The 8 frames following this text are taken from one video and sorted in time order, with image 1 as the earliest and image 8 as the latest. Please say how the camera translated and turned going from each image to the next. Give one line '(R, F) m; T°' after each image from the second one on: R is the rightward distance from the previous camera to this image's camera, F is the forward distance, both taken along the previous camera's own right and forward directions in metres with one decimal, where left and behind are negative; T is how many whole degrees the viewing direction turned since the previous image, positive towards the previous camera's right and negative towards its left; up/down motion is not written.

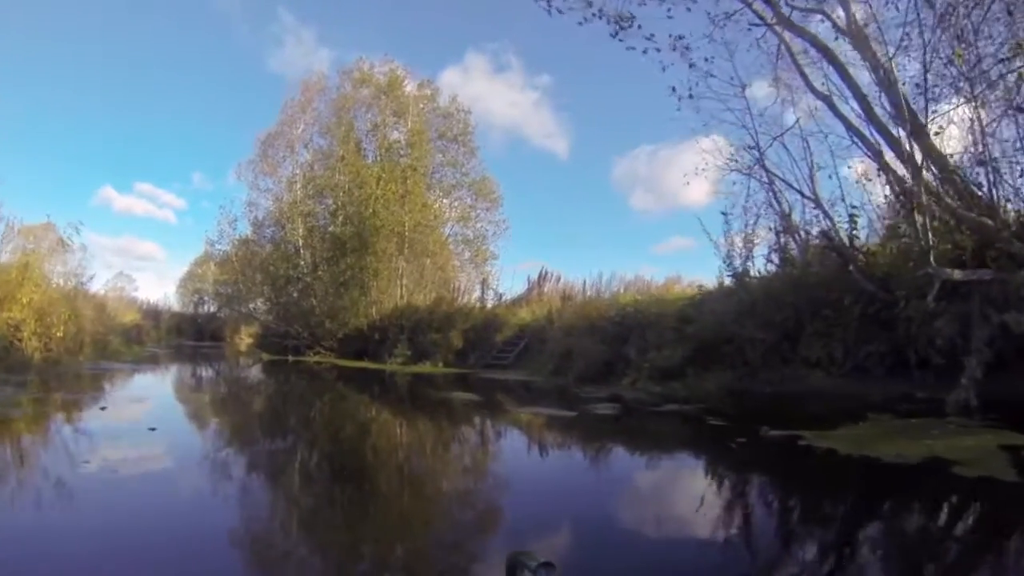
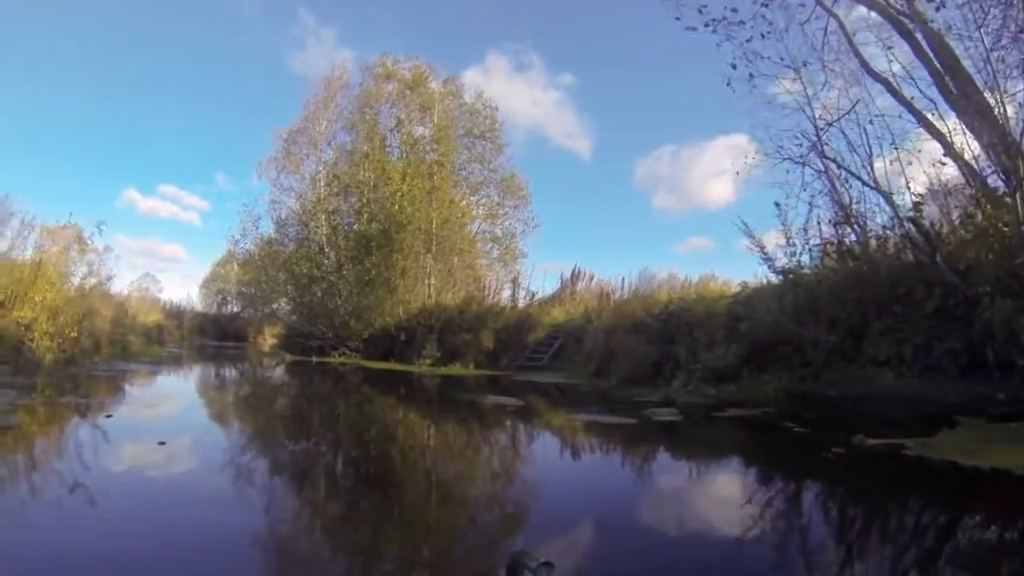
(-0.1, +0.4) m; -2°
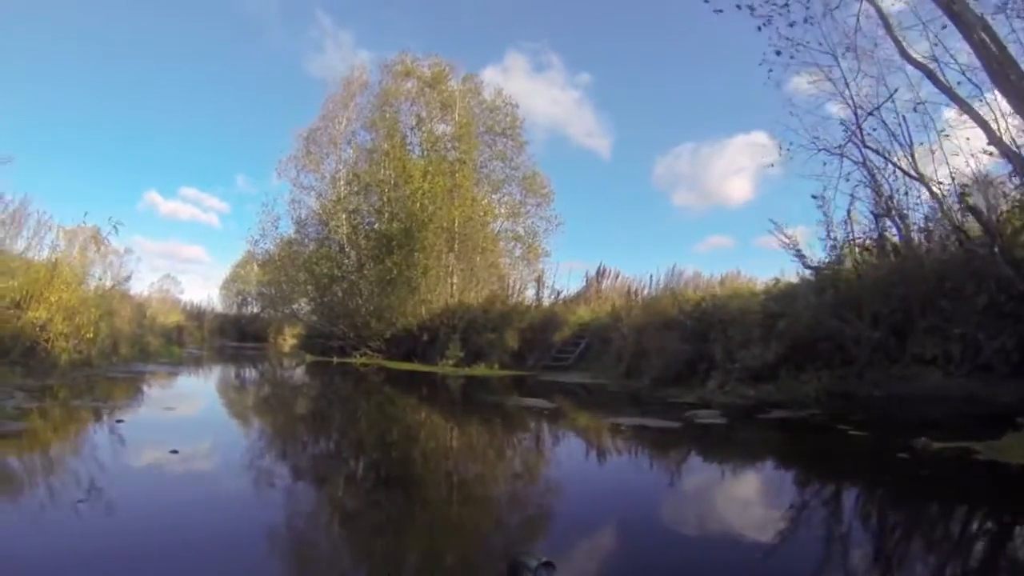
(-0.1, +0.2) m; -1°
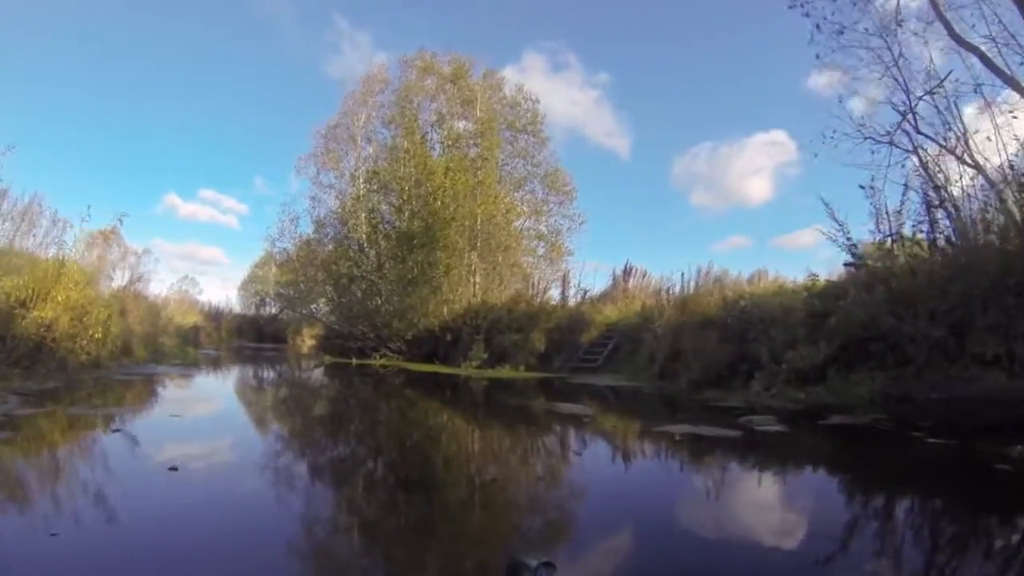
(-0.1, +0.3) m; -1°
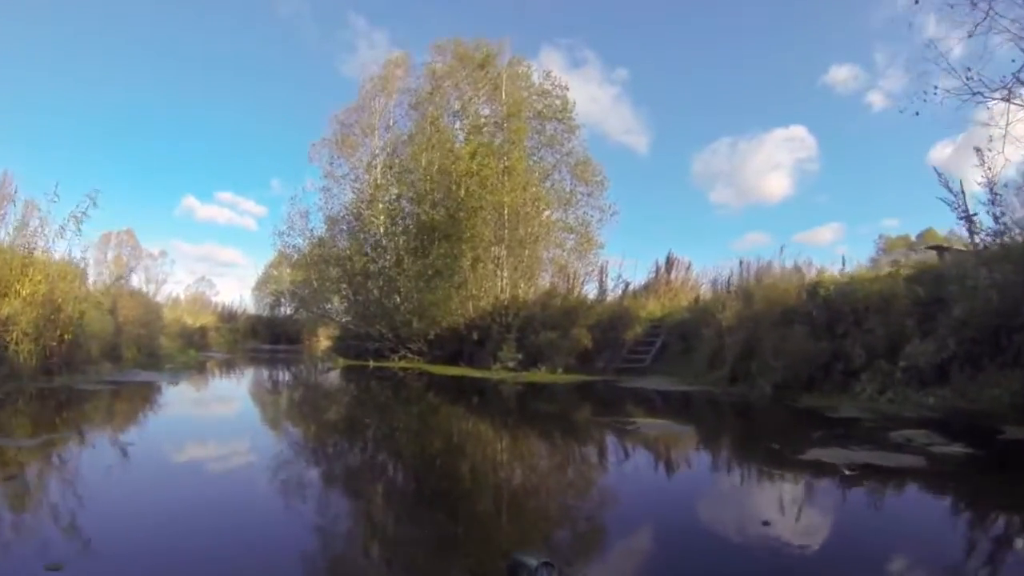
(-0.2, +0.8) m; -1°
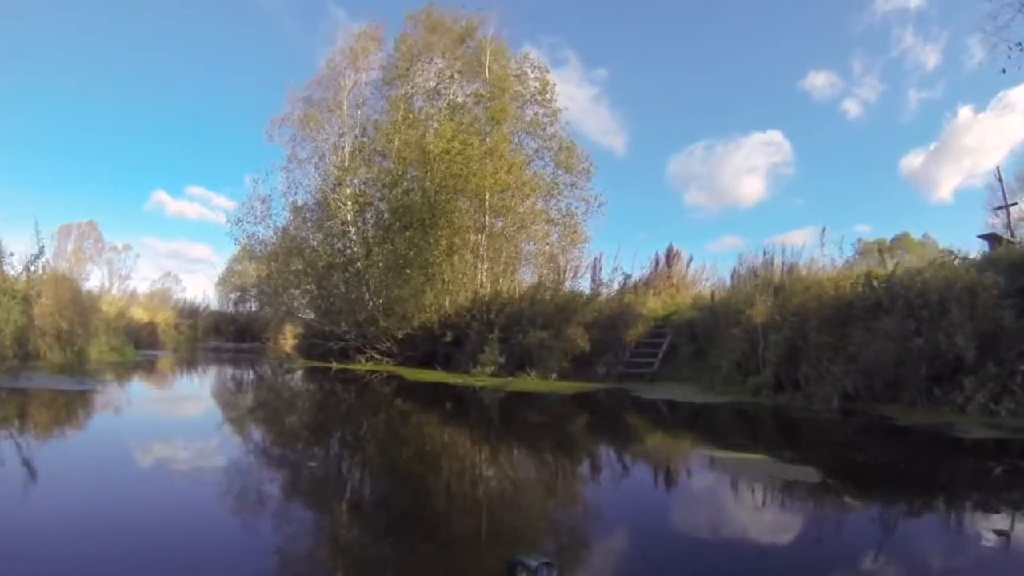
(-0.1, +1.0) m; +2°
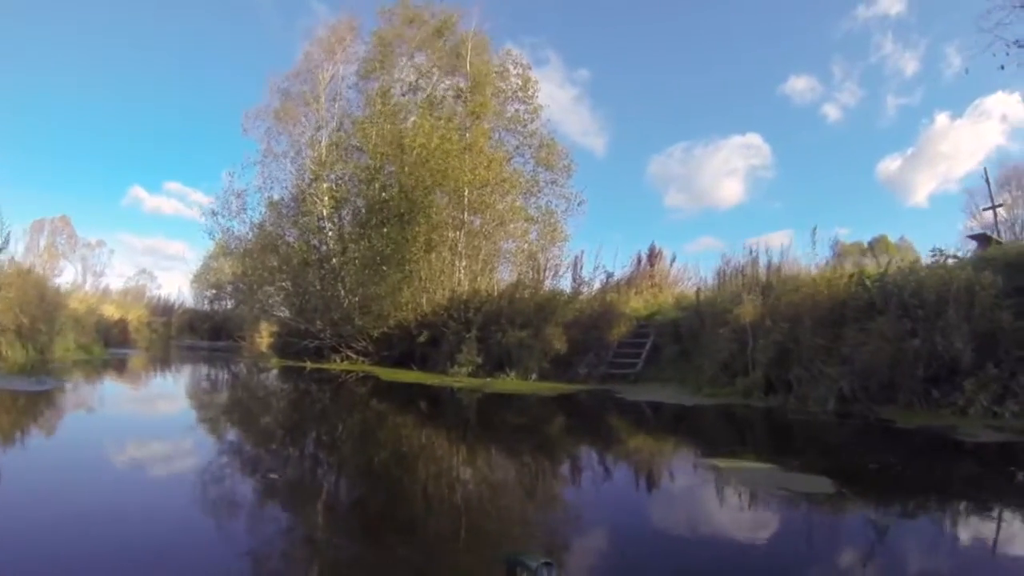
(0.0, +0.2) m; +1°
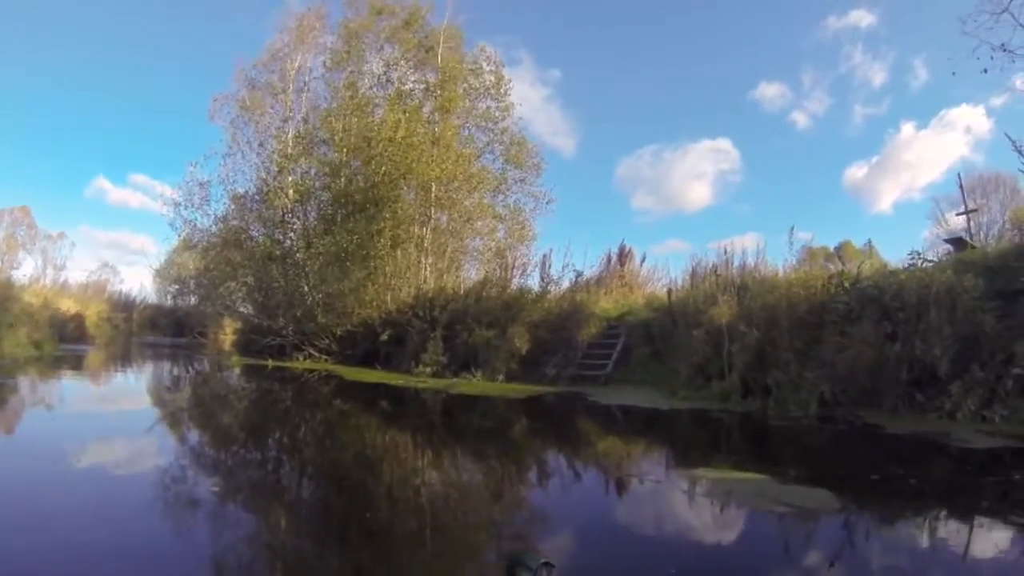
(0.0, +0.2) m; +2°
